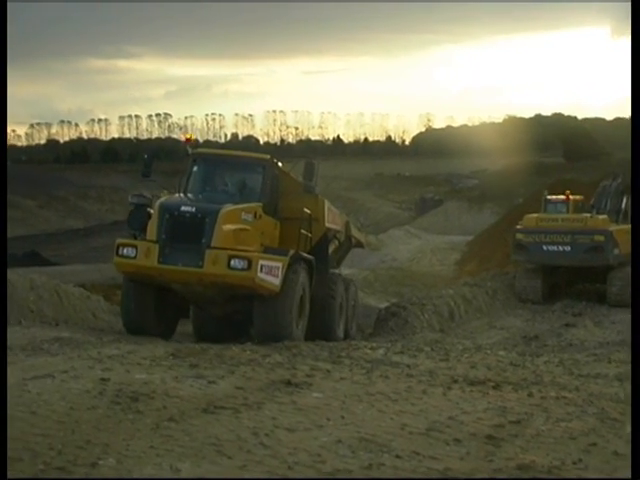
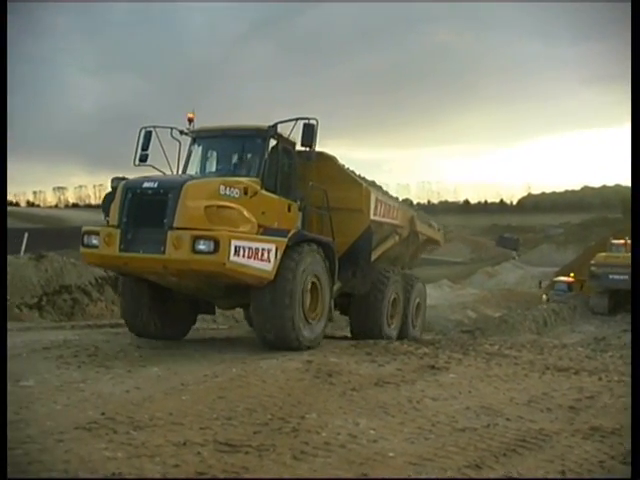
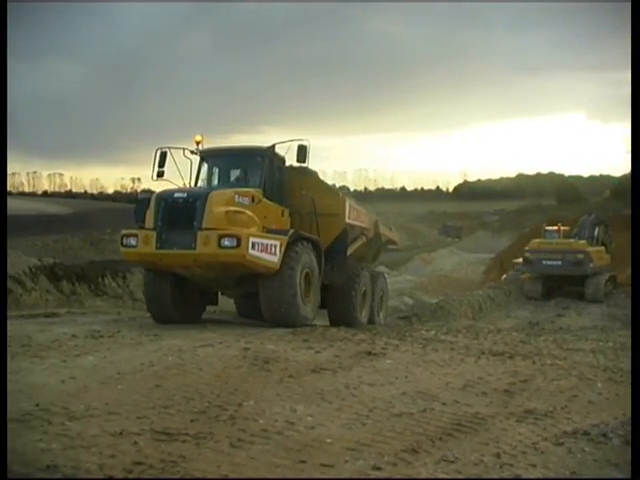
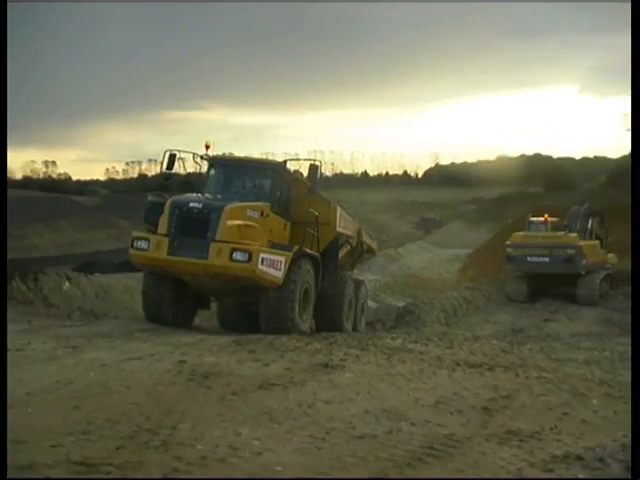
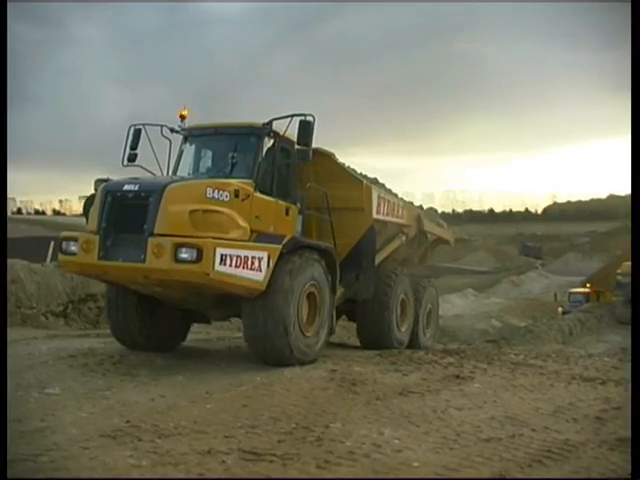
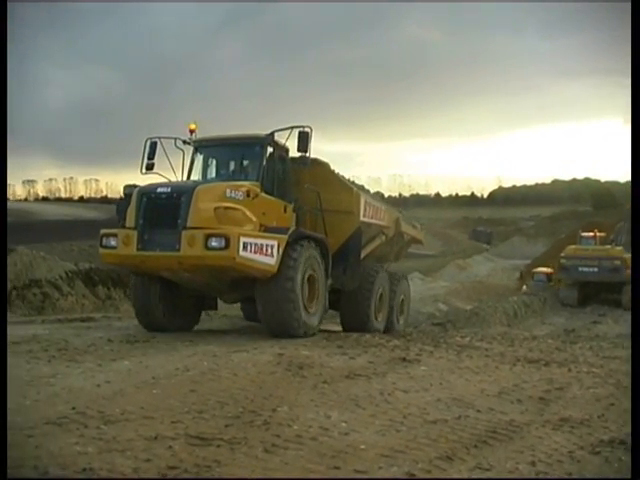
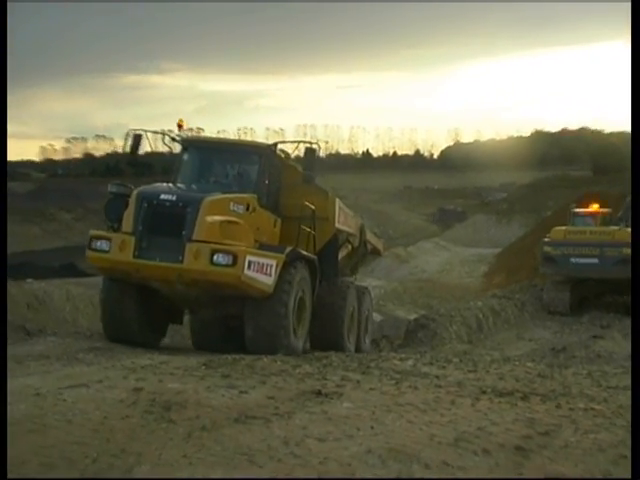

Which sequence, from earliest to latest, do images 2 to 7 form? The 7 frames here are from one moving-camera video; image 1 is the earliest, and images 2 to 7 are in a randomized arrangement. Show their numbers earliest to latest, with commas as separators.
7, 4, 3, 6, 2, 5
